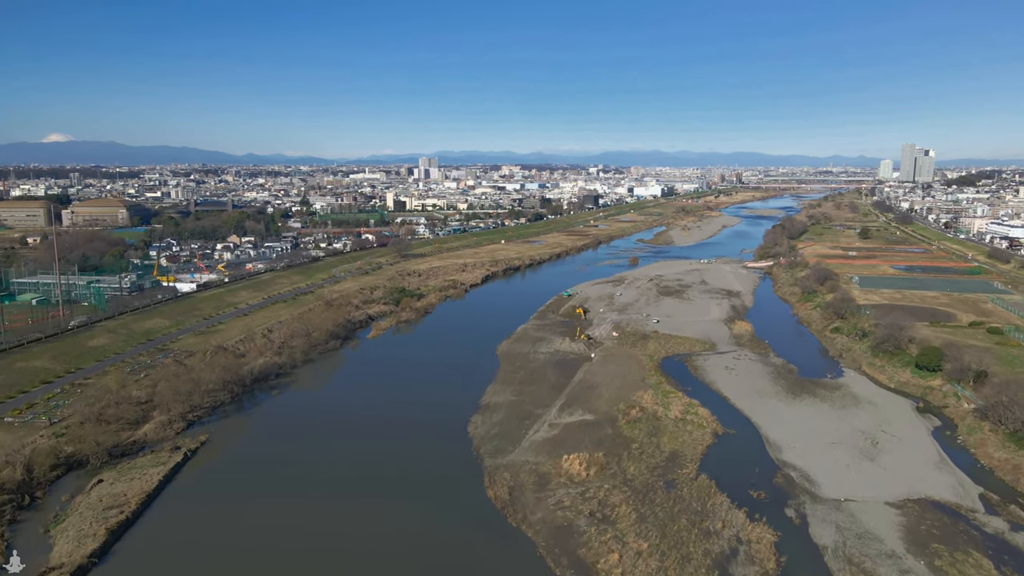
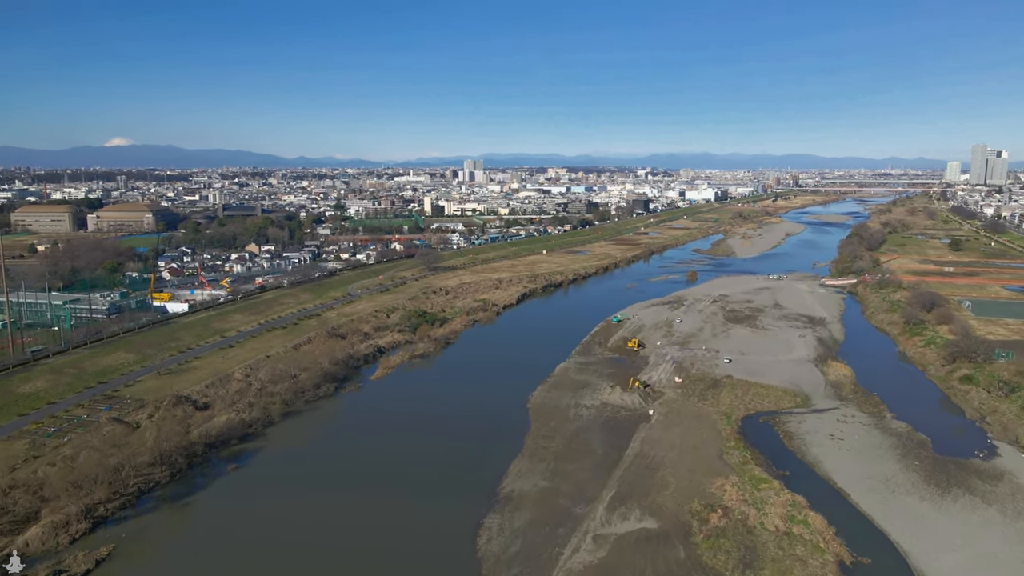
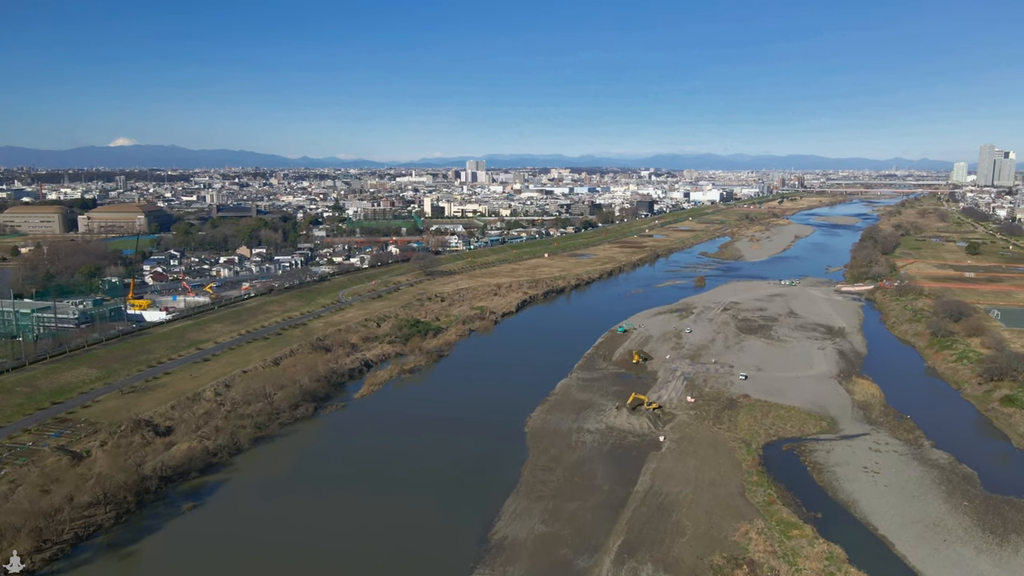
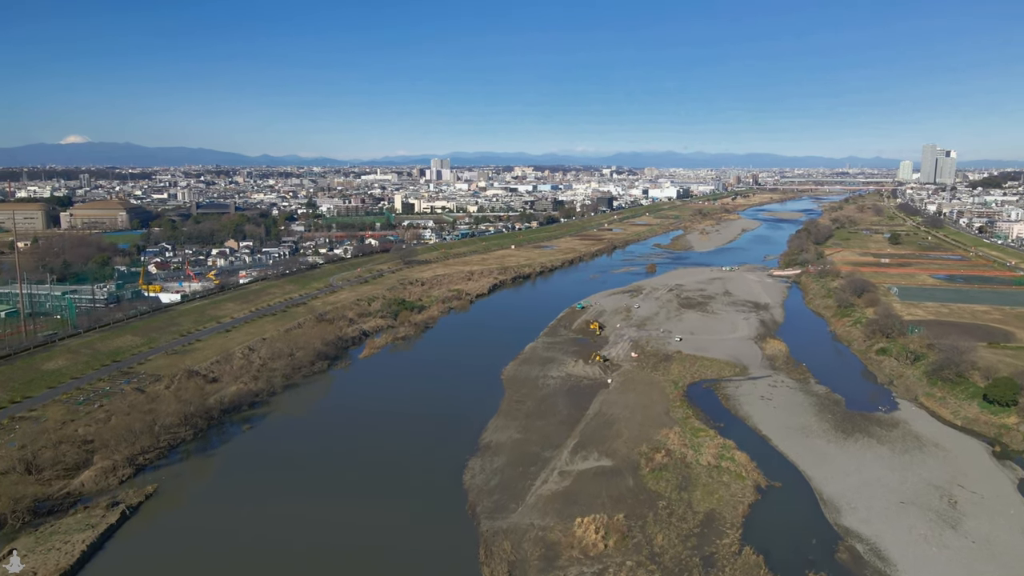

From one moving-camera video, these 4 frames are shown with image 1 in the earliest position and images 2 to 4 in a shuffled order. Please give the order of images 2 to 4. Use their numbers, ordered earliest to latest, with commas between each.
4, 2, 3
